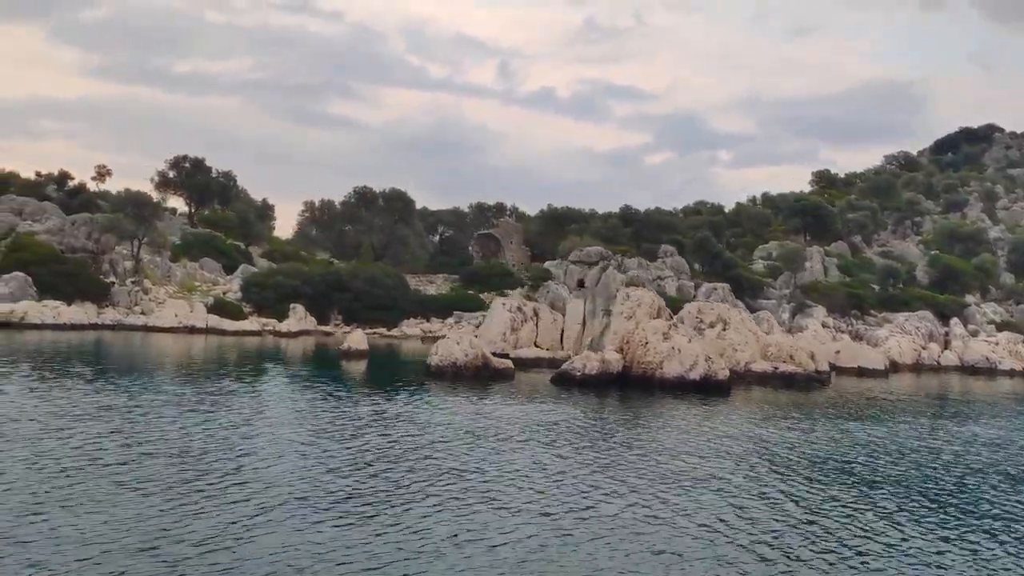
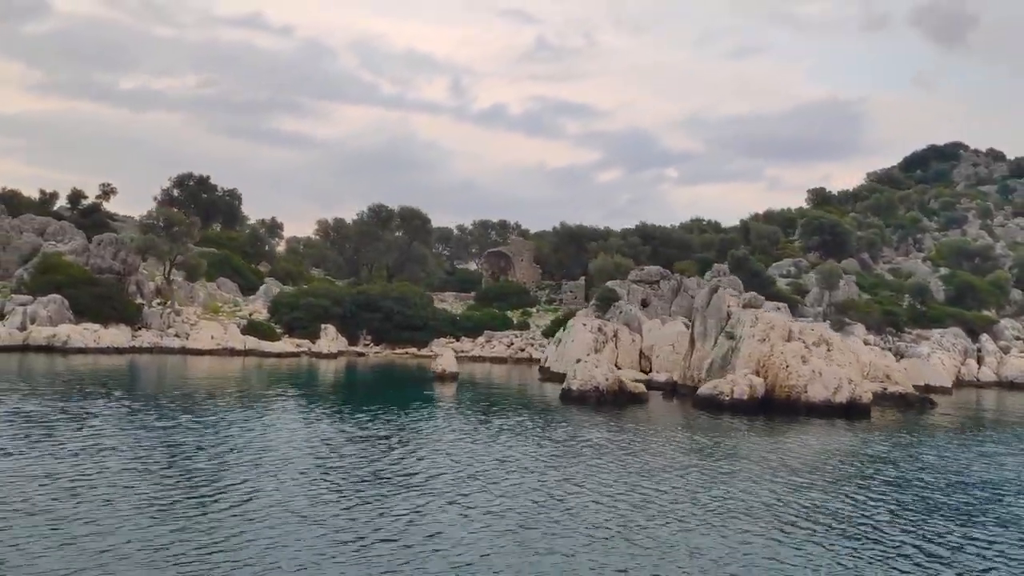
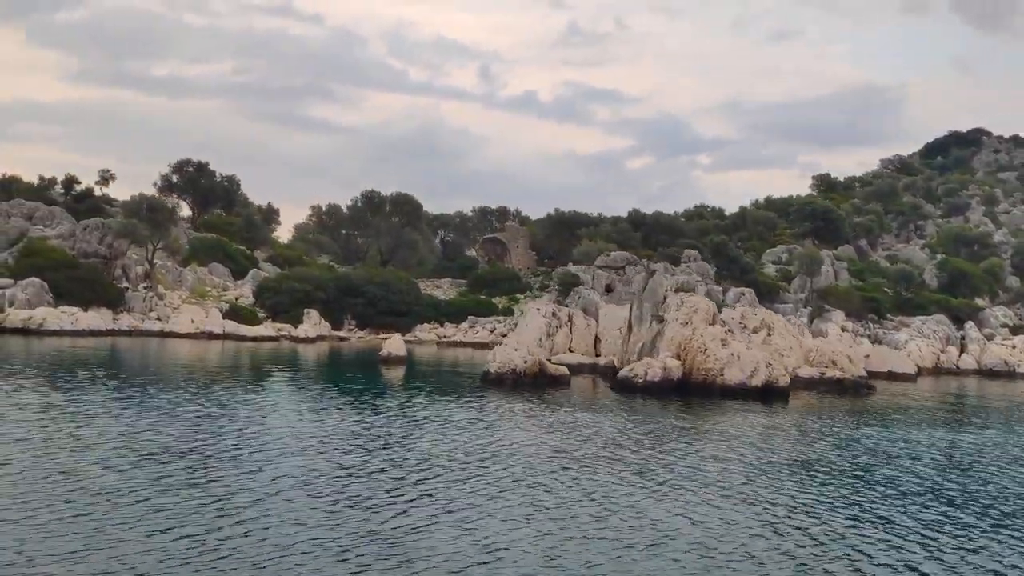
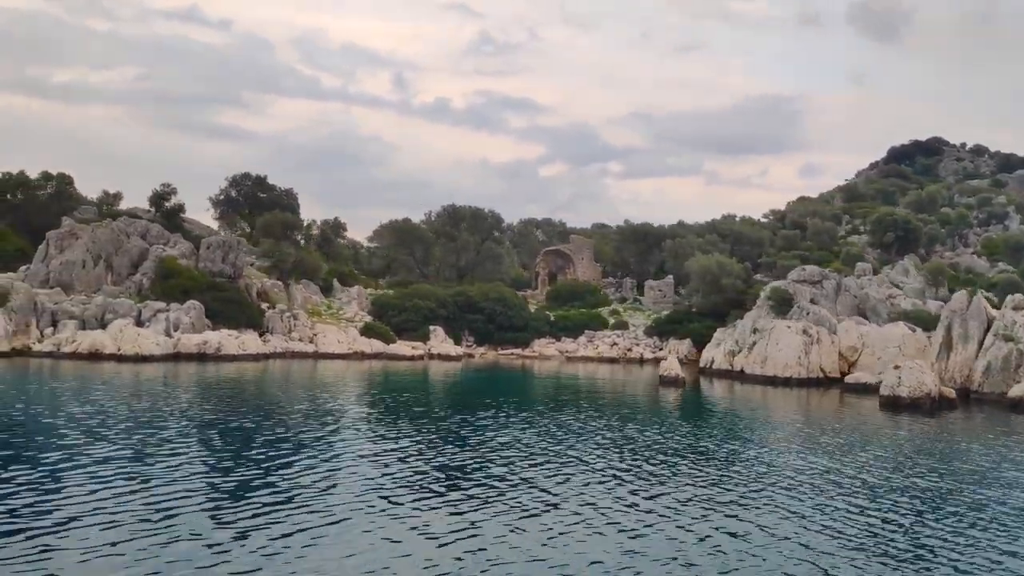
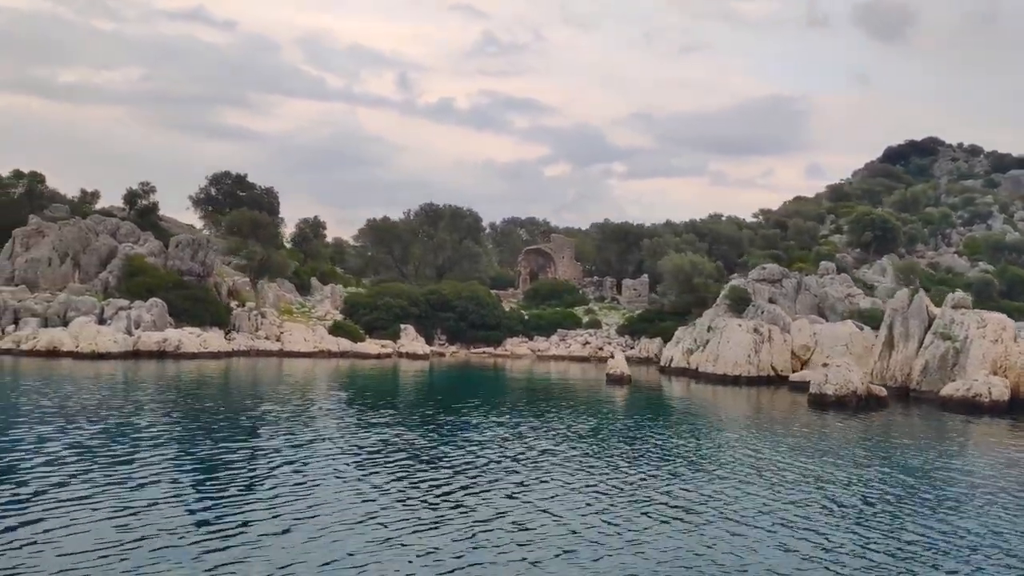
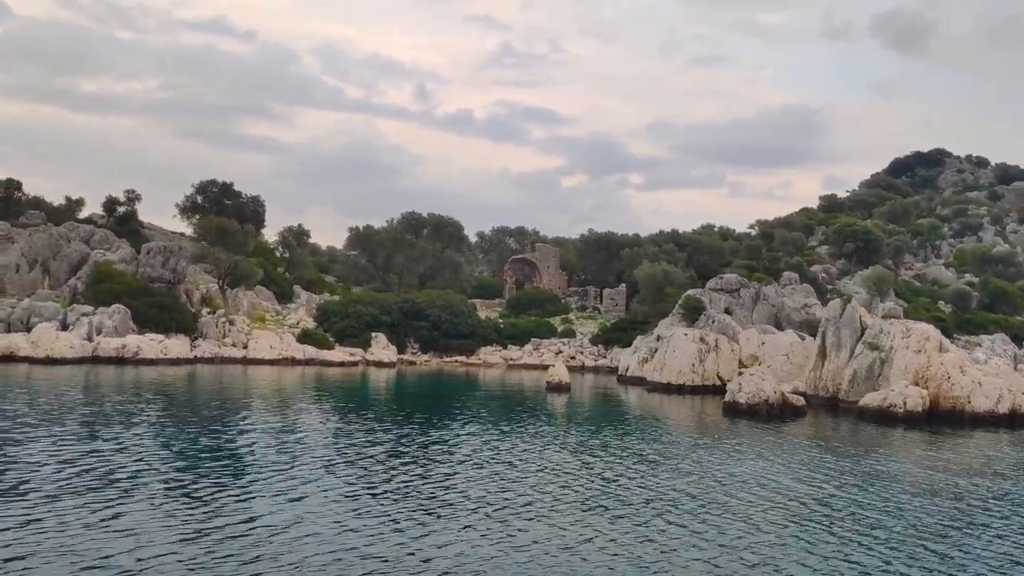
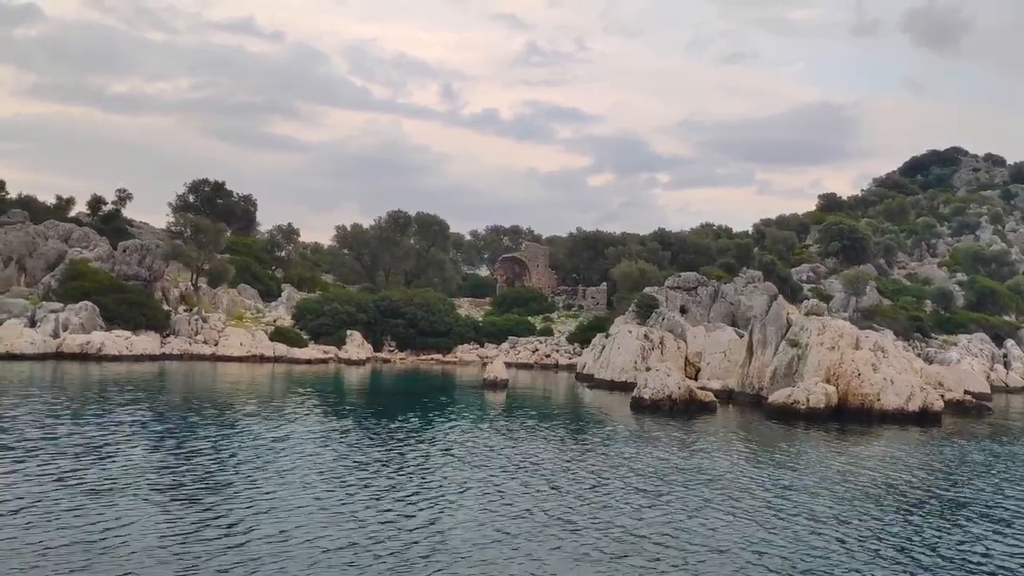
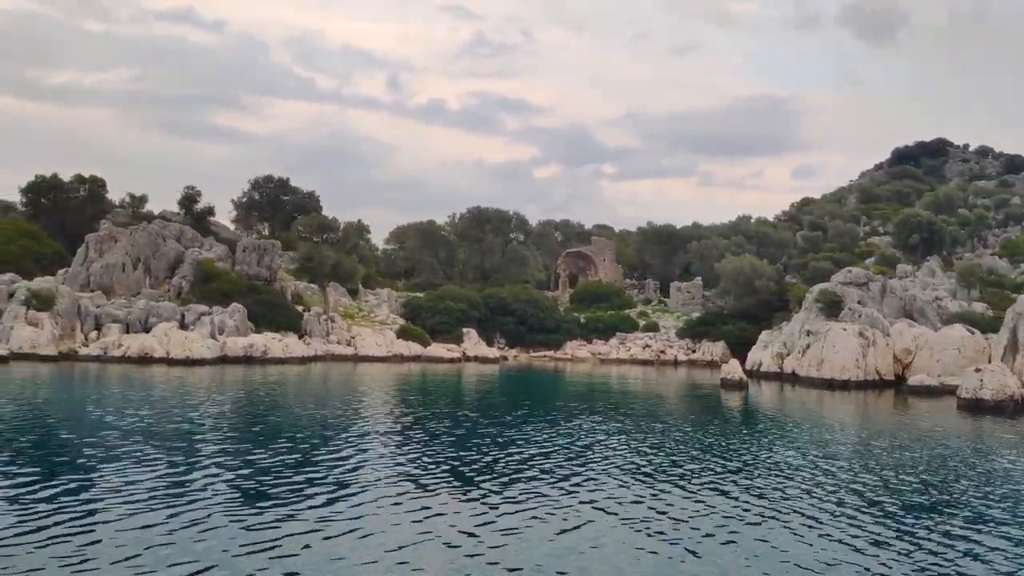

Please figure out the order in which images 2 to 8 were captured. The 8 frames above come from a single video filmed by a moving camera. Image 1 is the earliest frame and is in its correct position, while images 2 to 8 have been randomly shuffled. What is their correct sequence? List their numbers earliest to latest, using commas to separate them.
3, 2, 7, 6, 5, 4, 8
